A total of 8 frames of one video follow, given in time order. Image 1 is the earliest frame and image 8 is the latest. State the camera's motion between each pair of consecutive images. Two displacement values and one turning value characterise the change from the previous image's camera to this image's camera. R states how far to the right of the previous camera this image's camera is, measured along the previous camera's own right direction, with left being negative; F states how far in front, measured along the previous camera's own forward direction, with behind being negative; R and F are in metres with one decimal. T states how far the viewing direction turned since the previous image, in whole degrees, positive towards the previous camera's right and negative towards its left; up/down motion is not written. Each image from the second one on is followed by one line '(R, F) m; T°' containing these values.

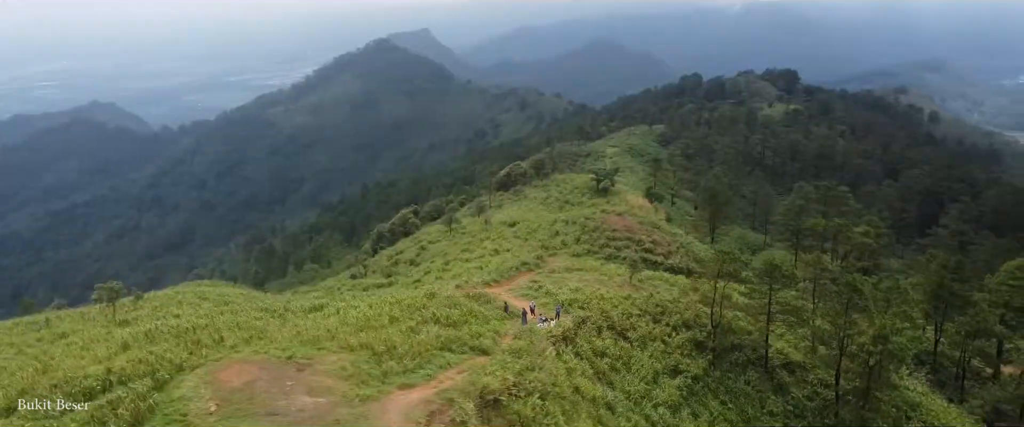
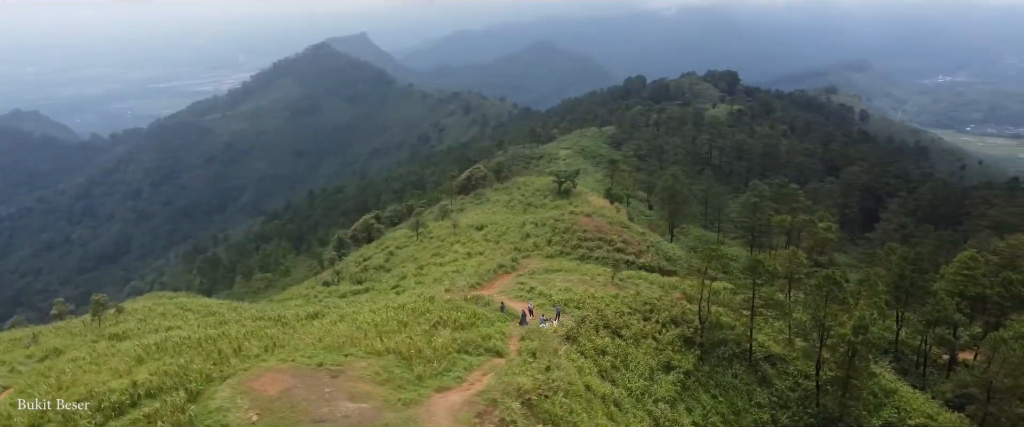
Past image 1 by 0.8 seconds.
(-1.3, -0.1) m; +4°
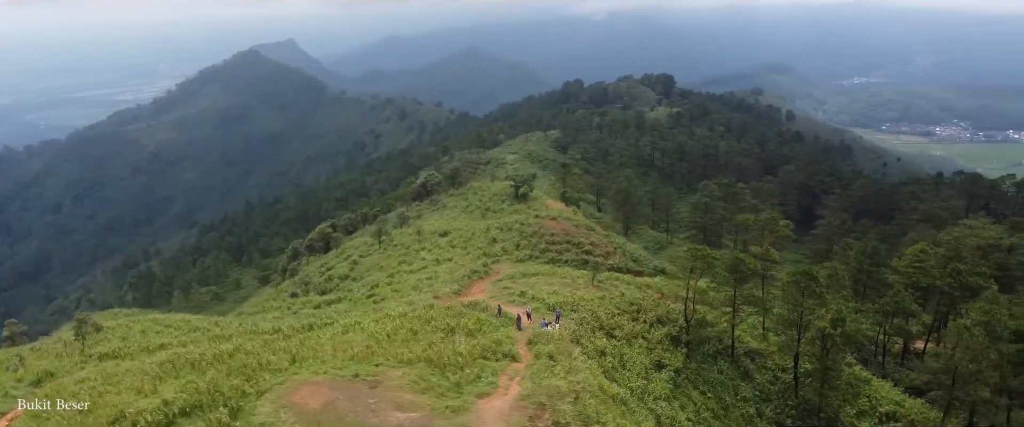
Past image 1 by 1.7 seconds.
(-1.5, 0.0) m; +4°
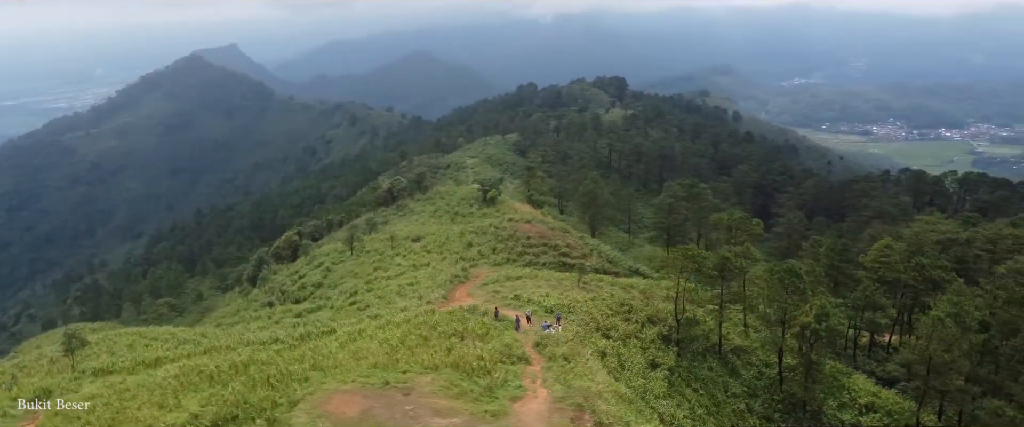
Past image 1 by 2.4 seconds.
(-1.2, 0.0) m; +3°
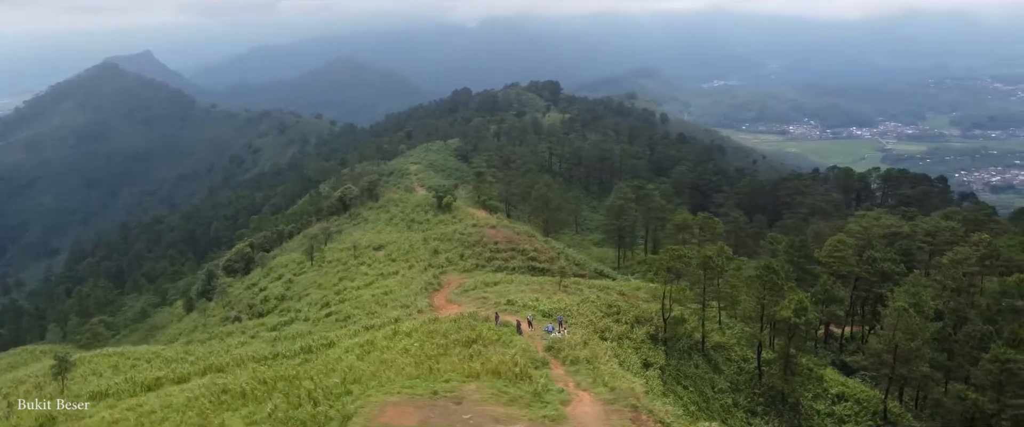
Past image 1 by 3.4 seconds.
(-1.7, 0.0) m; +5°
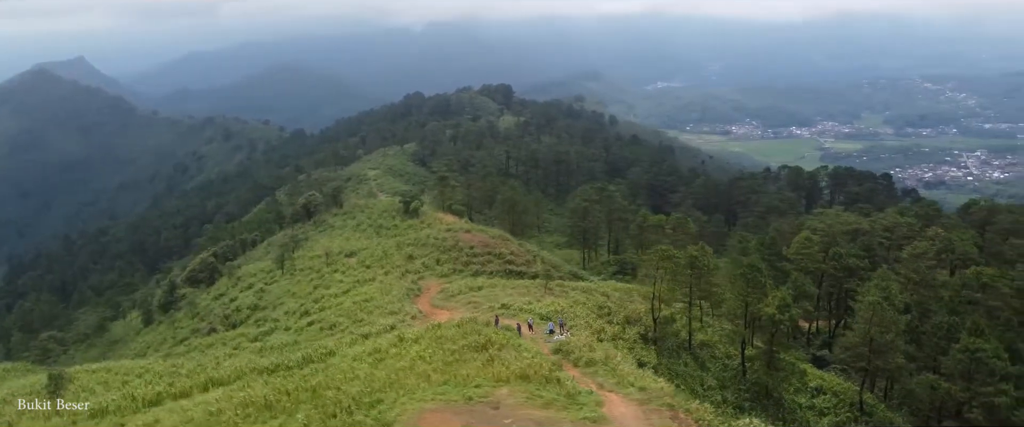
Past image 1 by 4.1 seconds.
(-1.2, 0.0) m; +4°
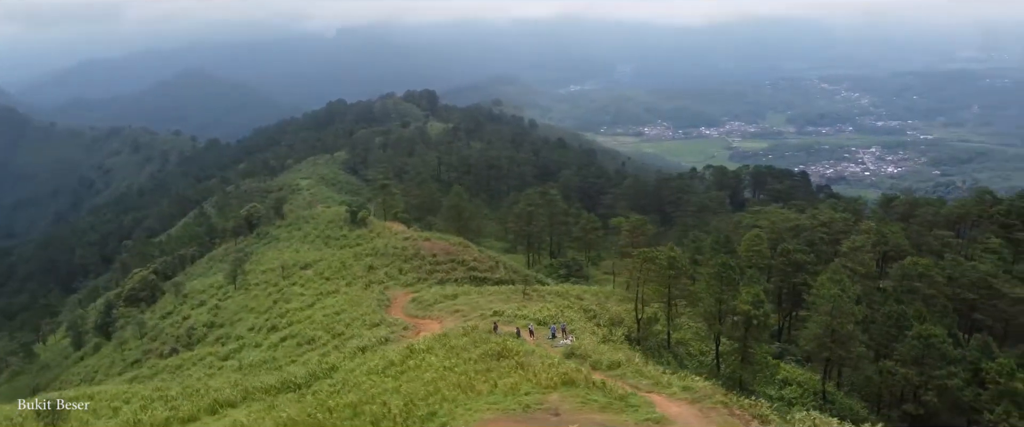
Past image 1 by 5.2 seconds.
(-2.0, -0.1) m; +6°
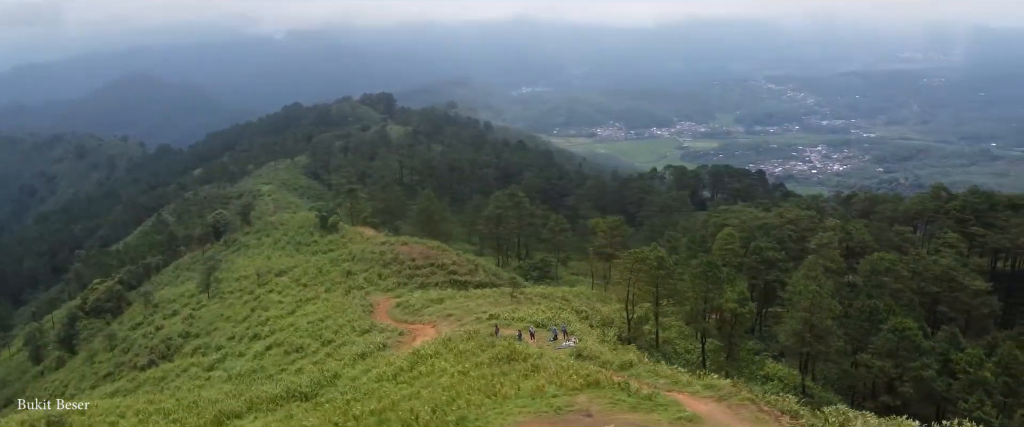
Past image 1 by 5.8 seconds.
(-1.1, -0.1) m; +3°
